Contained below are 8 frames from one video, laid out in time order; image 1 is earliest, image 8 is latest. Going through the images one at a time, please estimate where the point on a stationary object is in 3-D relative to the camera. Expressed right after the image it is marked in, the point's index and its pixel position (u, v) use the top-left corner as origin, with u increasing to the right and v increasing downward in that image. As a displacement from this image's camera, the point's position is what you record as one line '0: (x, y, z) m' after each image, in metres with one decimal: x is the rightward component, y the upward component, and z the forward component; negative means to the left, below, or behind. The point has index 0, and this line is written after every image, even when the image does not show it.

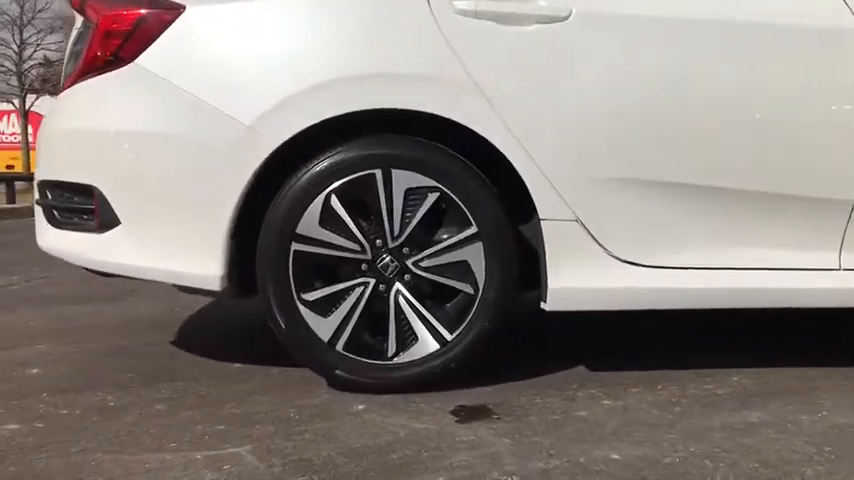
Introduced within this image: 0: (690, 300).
0: (+0.9, -0.2, +2.9) m
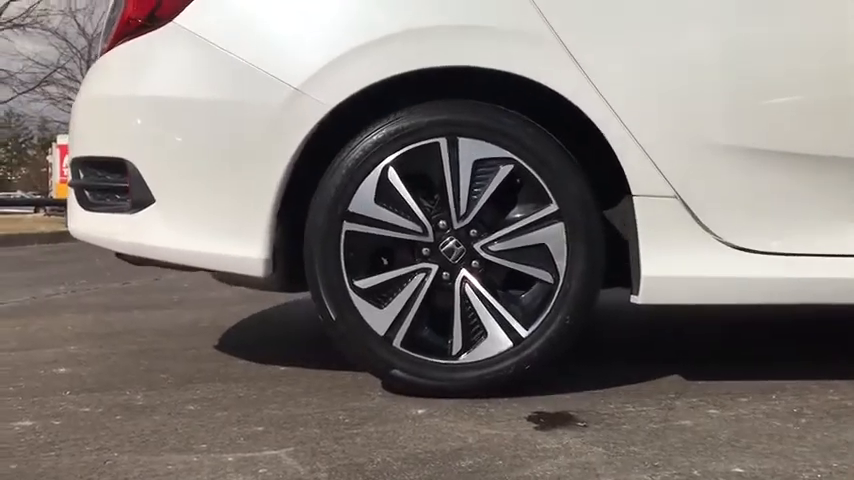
0: (+1.1, -0.2, +2.5) m
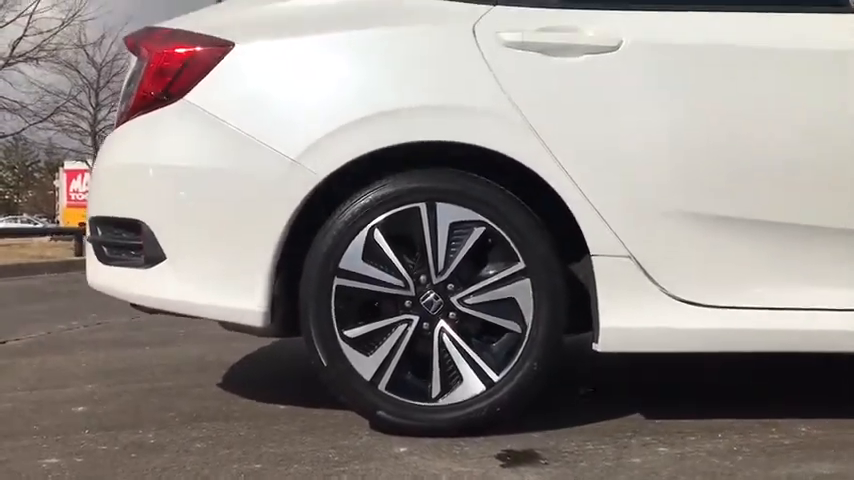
0: (+1.1, -0.3, +2.7) m
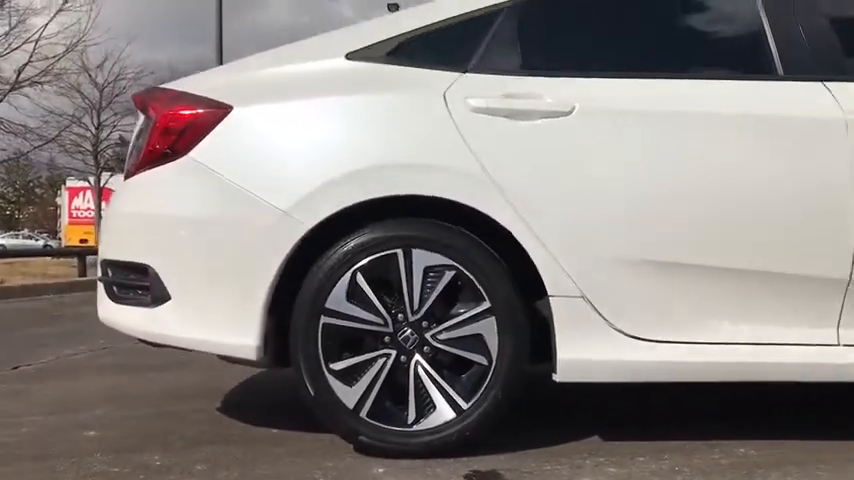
0: (+1.0, -0.5, +3.1) m
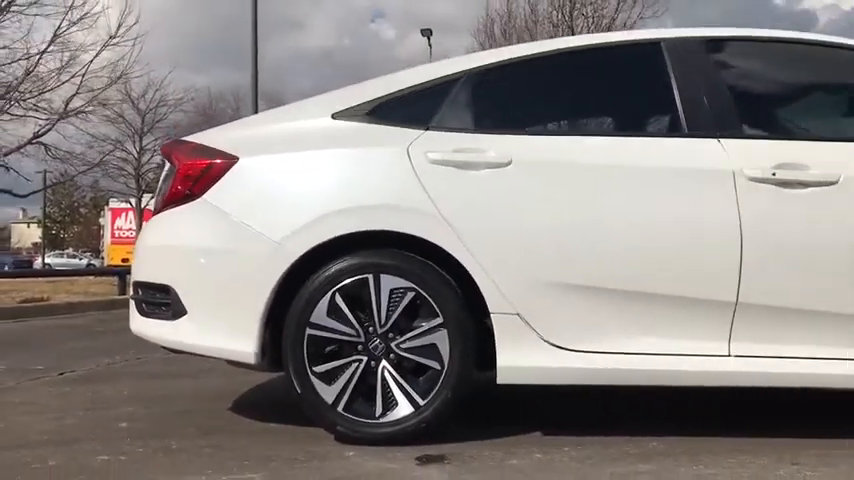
0: (+0.8, -0.6, +3.7) m
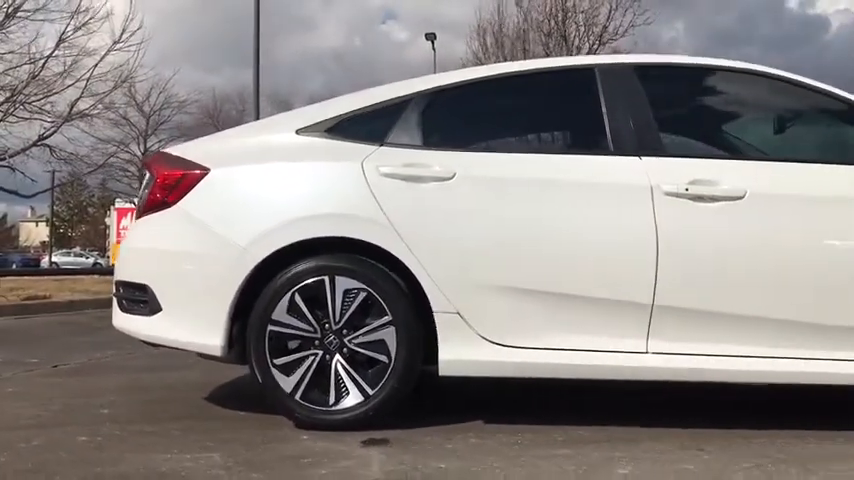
0: (+0.6, -0.7, +4.1) m
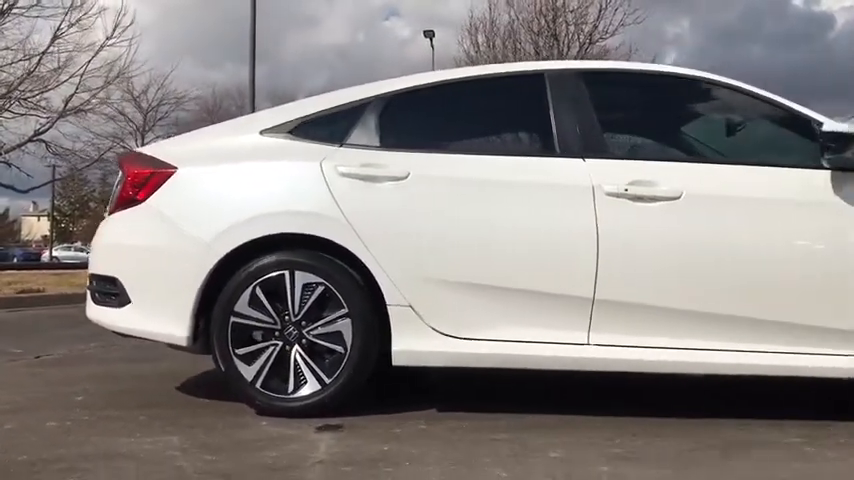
0: (+0.3, -0.7, +4.4) m
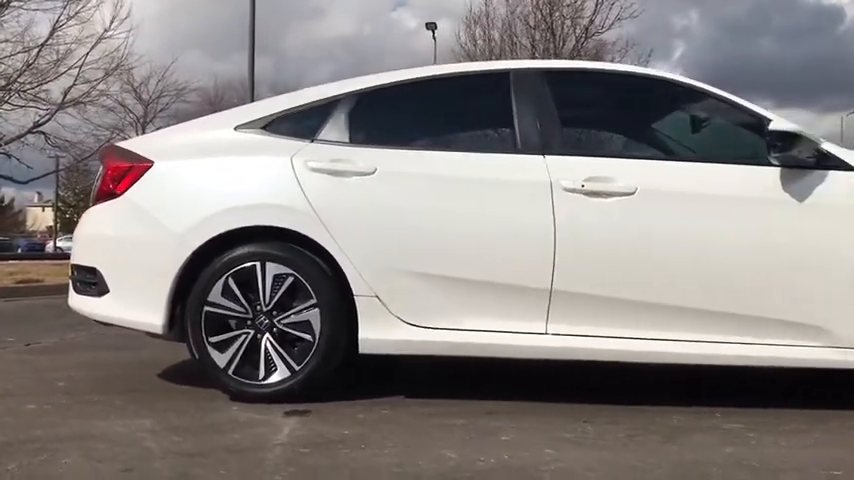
0: (+0.1, -0.6, +4.5) m
